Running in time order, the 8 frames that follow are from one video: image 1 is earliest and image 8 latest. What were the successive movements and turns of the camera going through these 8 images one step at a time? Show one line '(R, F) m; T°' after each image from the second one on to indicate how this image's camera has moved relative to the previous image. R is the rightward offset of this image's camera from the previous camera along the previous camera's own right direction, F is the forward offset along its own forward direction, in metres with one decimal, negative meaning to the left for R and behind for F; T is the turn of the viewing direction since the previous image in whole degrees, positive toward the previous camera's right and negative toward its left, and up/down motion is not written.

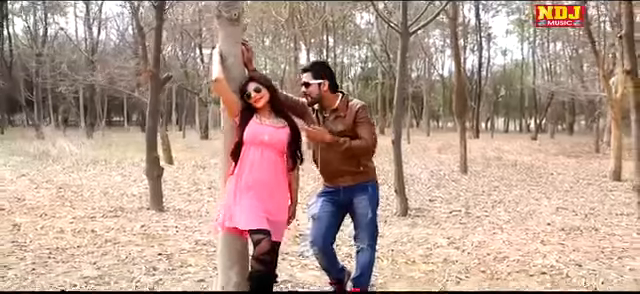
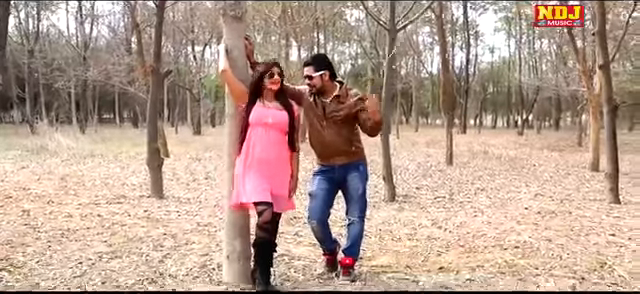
(0.0, -0.6) m; +1°
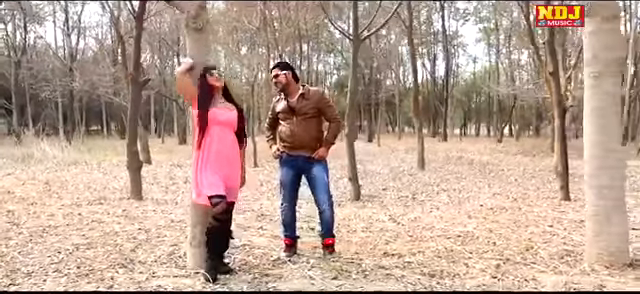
(+0.4, -0.6) m; +1°
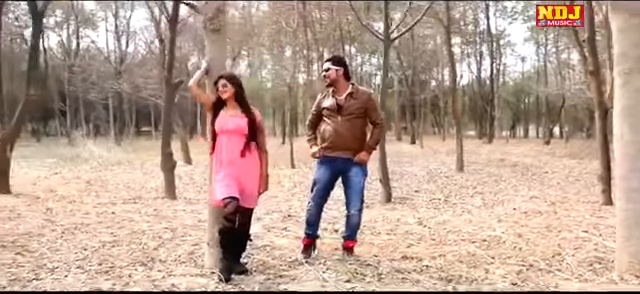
(+0.3, +0.1) m; -5°
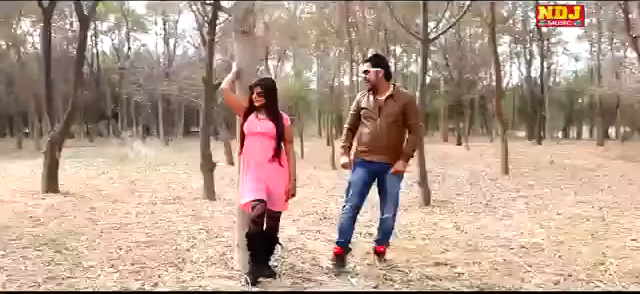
(+0.2, +0.1) m; -5°
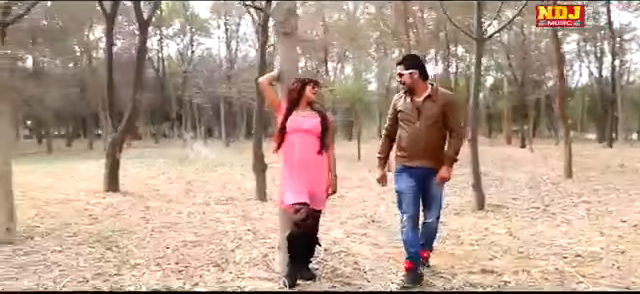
(+0.2, +0.1) m; -6°
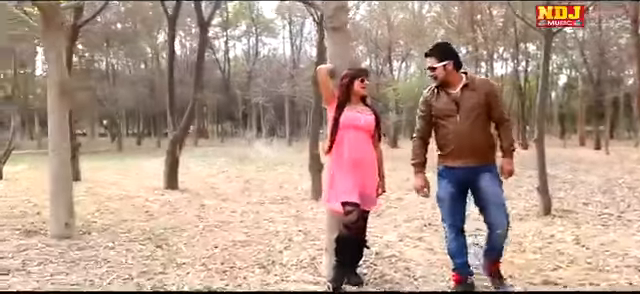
(+0.2, +0.3) m; -7°
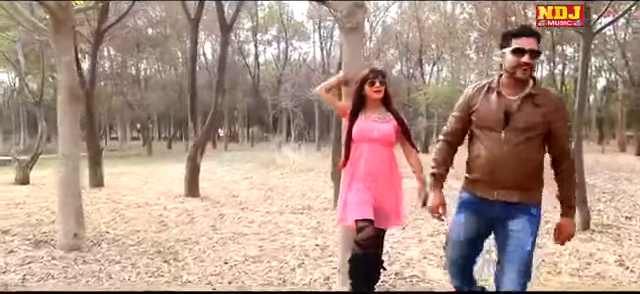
(+0.2, +0.4) m; -3°
